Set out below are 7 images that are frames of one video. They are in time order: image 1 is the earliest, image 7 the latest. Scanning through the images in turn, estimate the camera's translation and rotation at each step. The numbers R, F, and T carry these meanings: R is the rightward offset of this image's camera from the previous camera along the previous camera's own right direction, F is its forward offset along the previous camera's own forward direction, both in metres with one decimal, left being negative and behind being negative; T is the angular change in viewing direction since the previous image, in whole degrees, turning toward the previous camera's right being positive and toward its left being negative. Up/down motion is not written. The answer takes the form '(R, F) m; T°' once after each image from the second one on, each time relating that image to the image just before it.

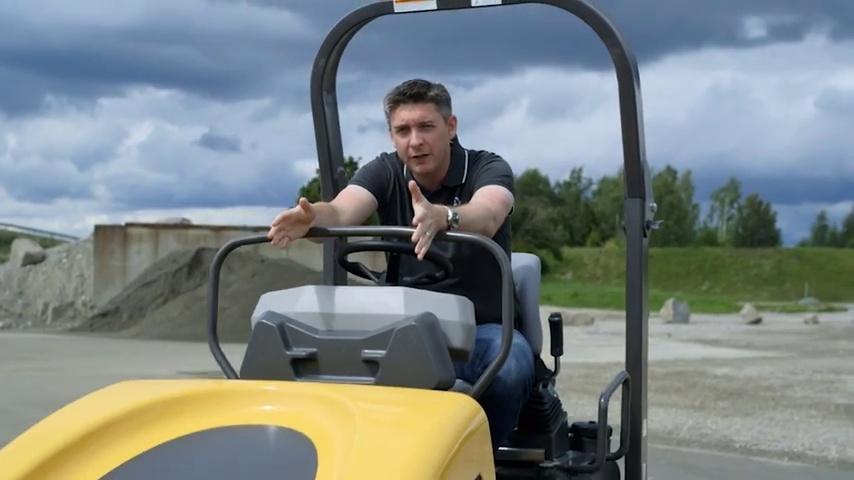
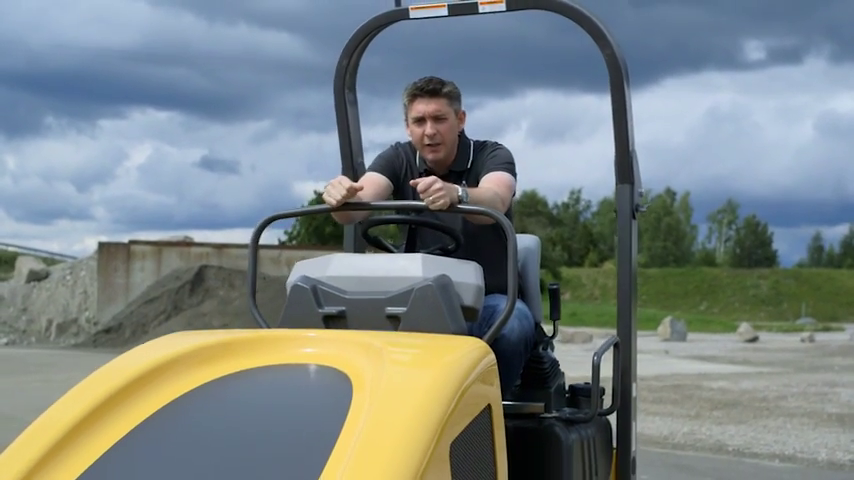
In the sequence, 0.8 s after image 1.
(0.0, -0.4) m; 0°
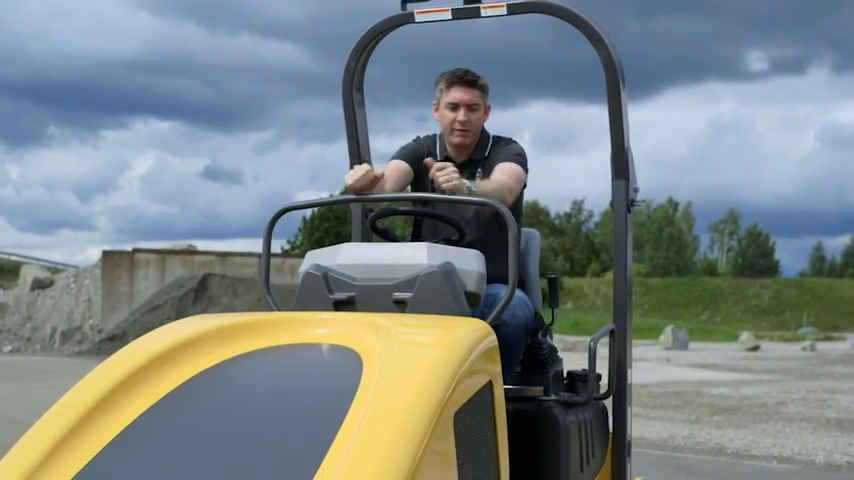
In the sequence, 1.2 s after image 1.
(0.0, -0.2) m; 0°
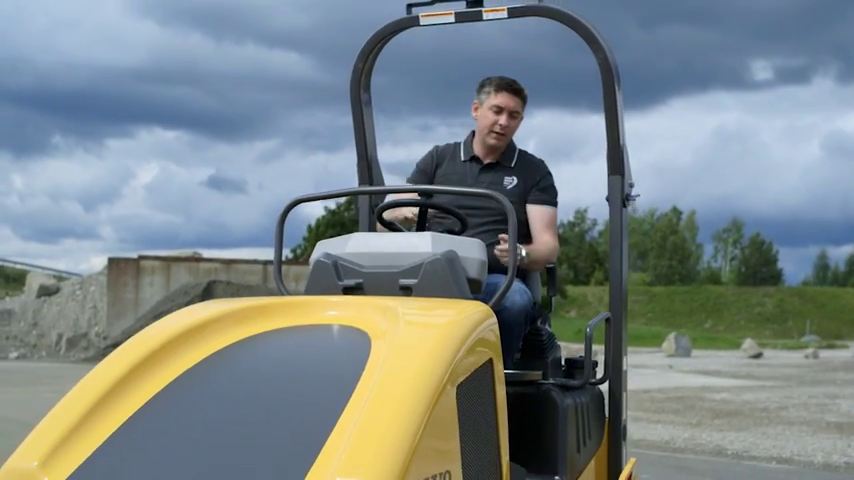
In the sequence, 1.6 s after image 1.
(0.0, -0.2) m; 0°
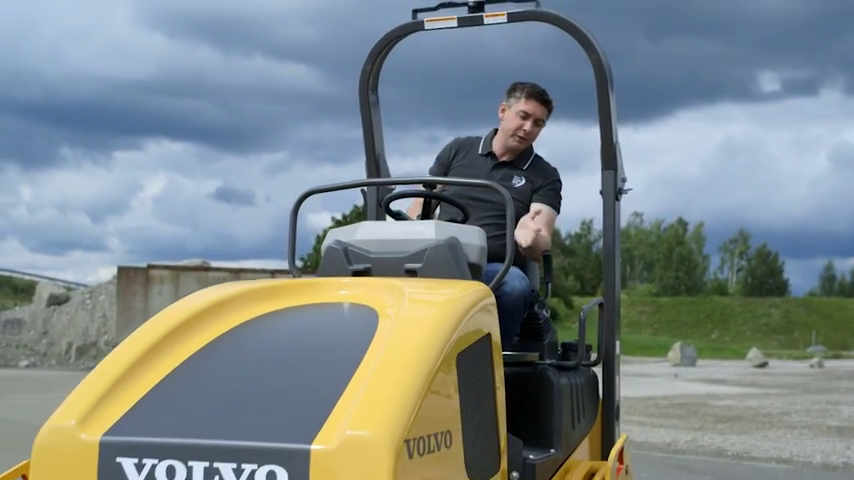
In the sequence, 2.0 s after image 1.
(0.0, -0.3) m; 0°
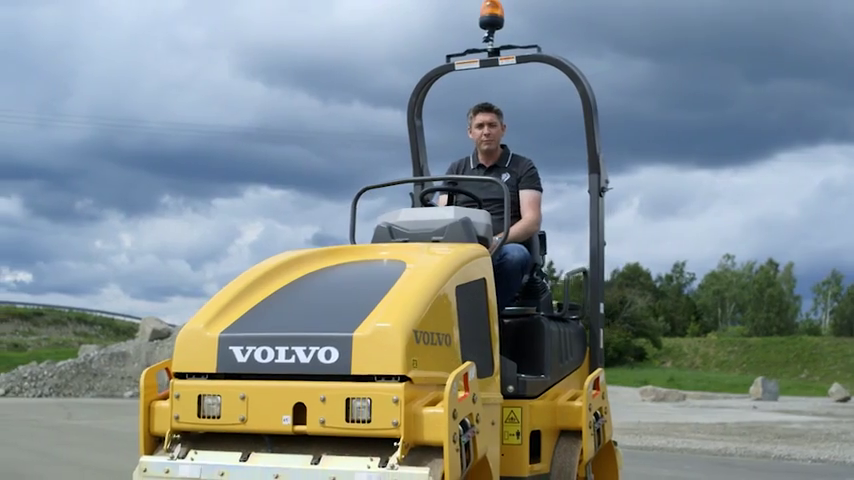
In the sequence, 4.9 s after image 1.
(+0.3, -1.6) m; -4°
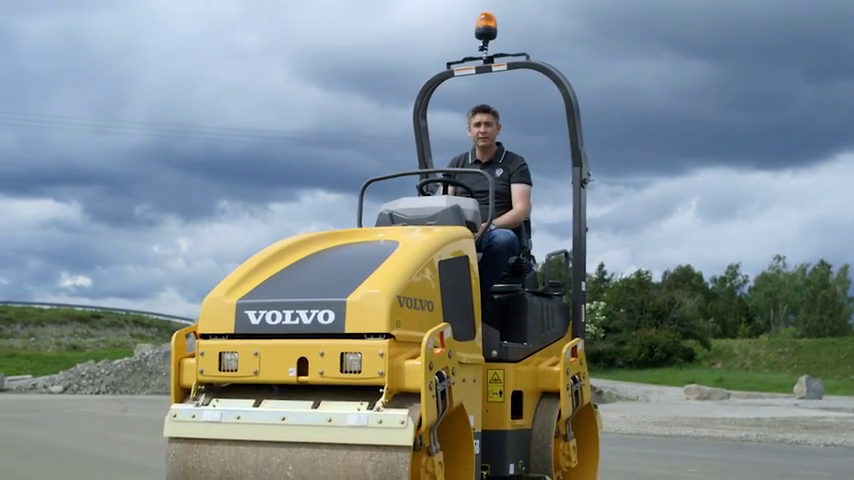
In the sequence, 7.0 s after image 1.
(+0.3, -0.8) m; -2°
